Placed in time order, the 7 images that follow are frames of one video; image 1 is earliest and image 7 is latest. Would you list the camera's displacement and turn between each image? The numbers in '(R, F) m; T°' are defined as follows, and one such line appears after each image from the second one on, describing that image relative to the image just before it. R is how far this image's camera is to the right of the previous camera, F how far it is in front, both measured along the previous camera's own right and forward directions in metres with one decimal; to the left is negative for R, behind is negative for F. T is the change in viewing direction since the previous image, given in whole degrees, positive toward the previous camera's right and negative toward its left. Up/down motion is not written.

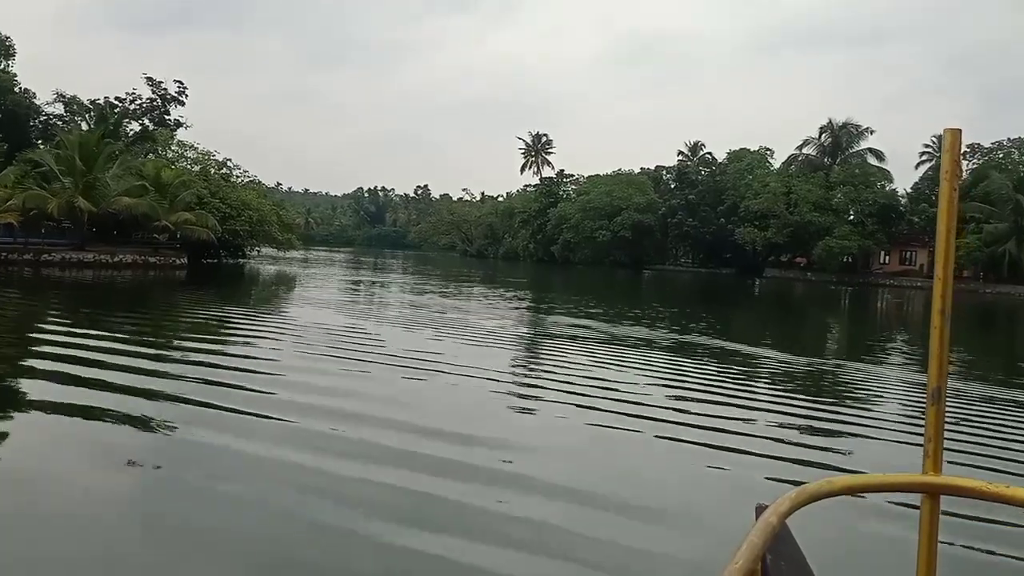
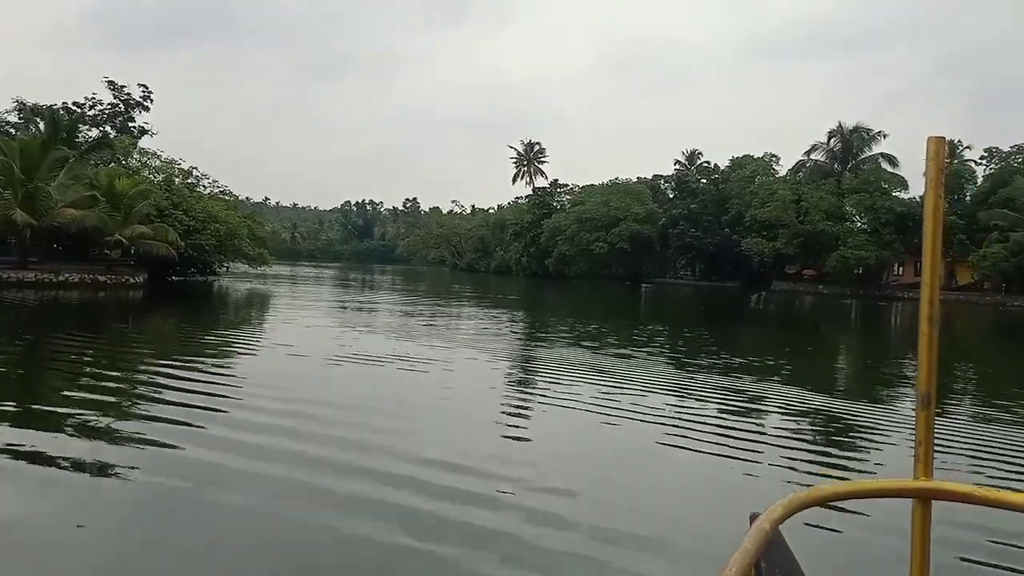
(-0.1, +1.4) m; +1°
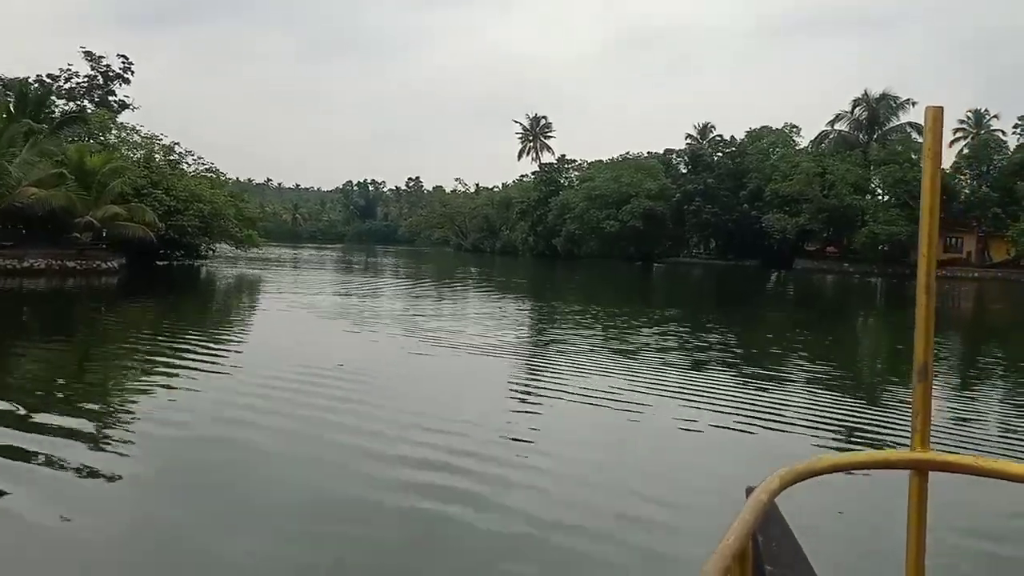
(-0.1, +1.1) m; 0°
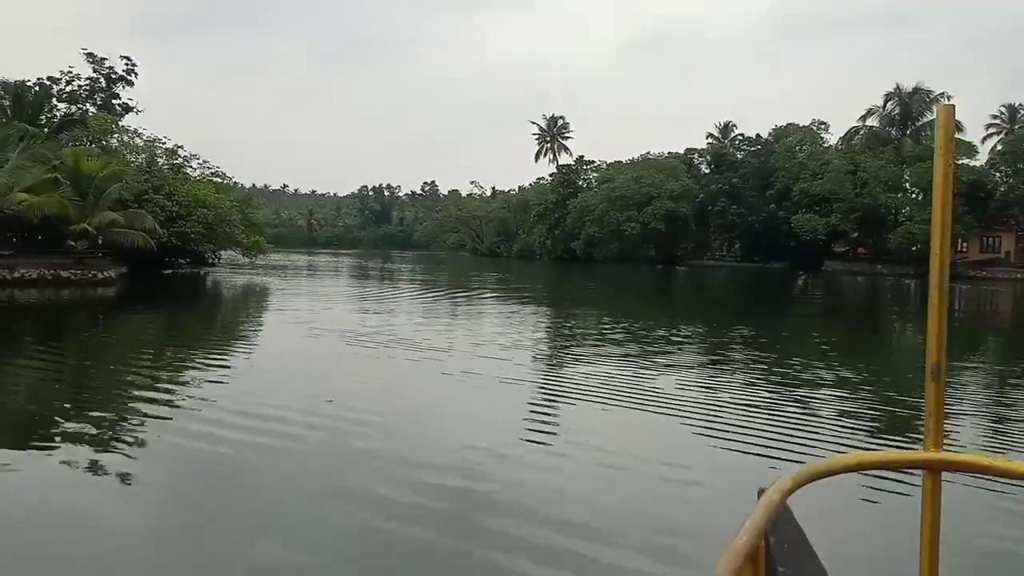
(0.0, +0.7) m; -1°
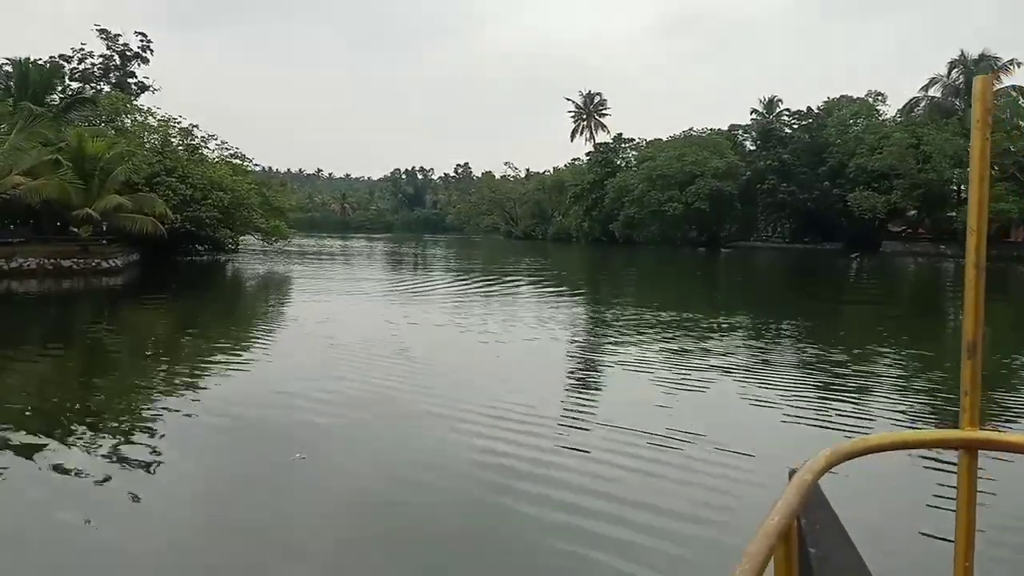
(0.0, +1.0) m; -2°
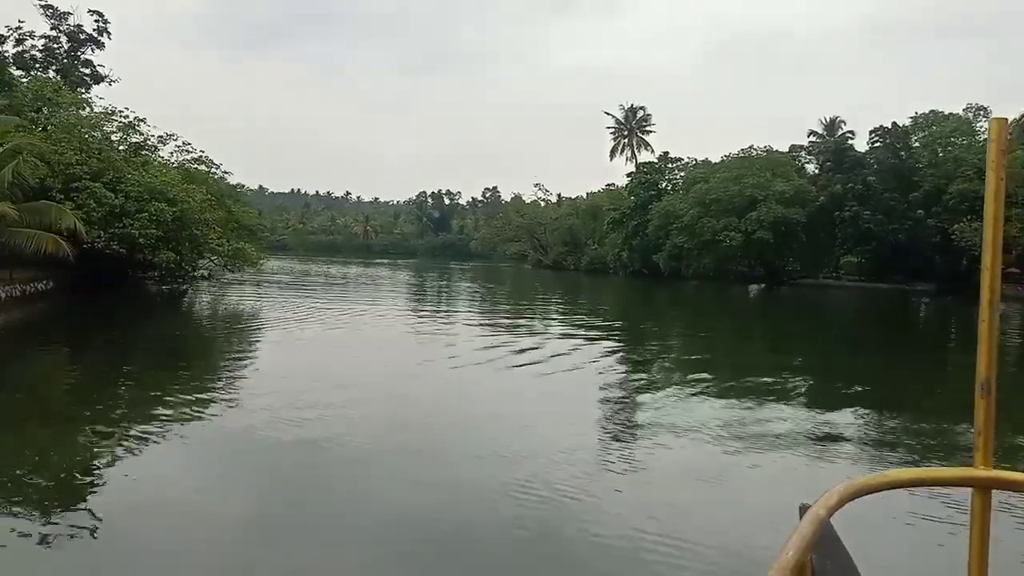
(0.0, +3.1) m; -2°
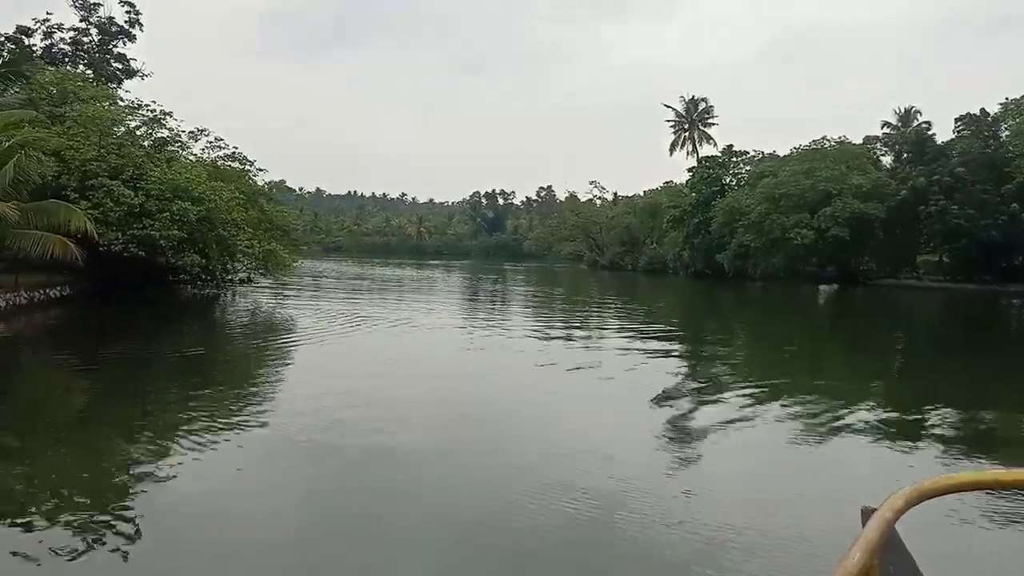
(0.0, +1.0) m; -4°
